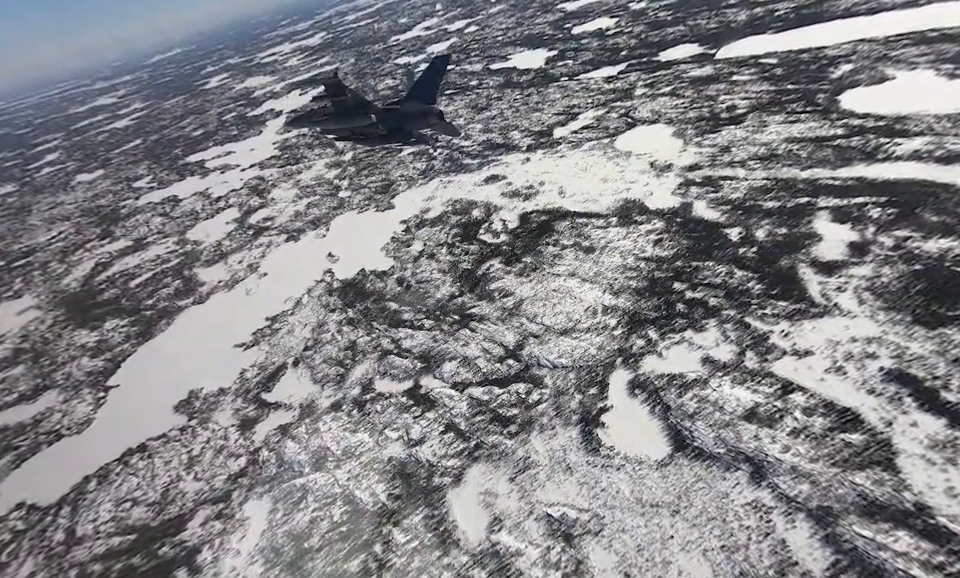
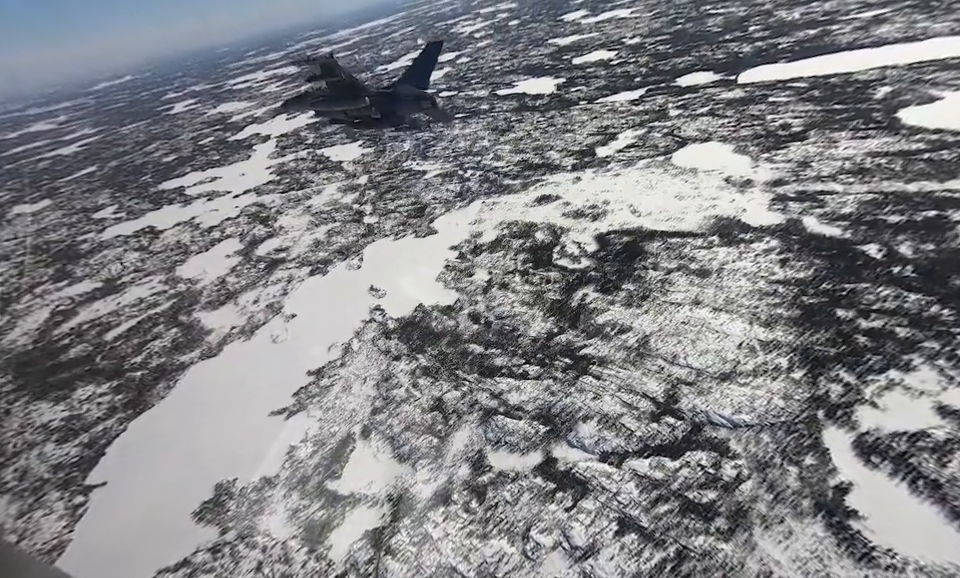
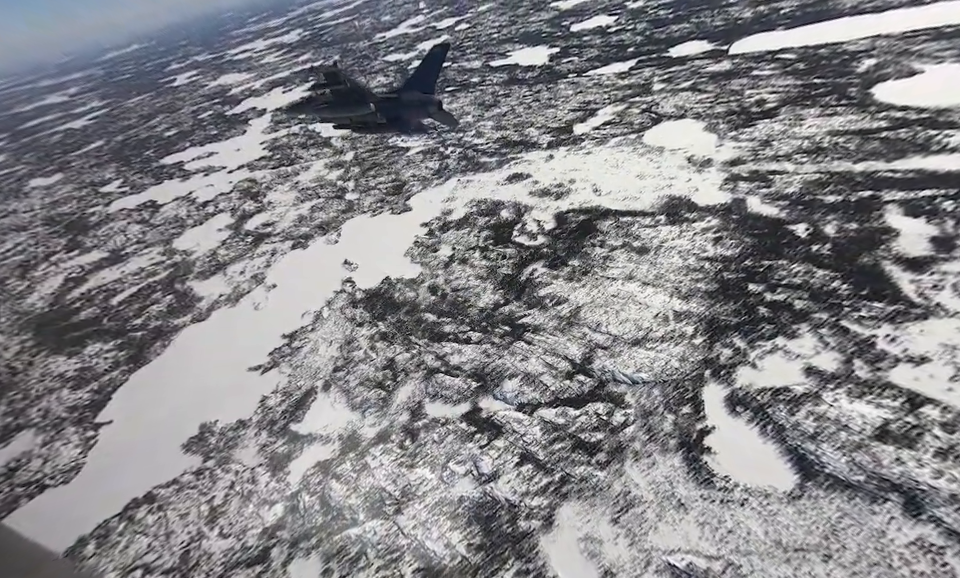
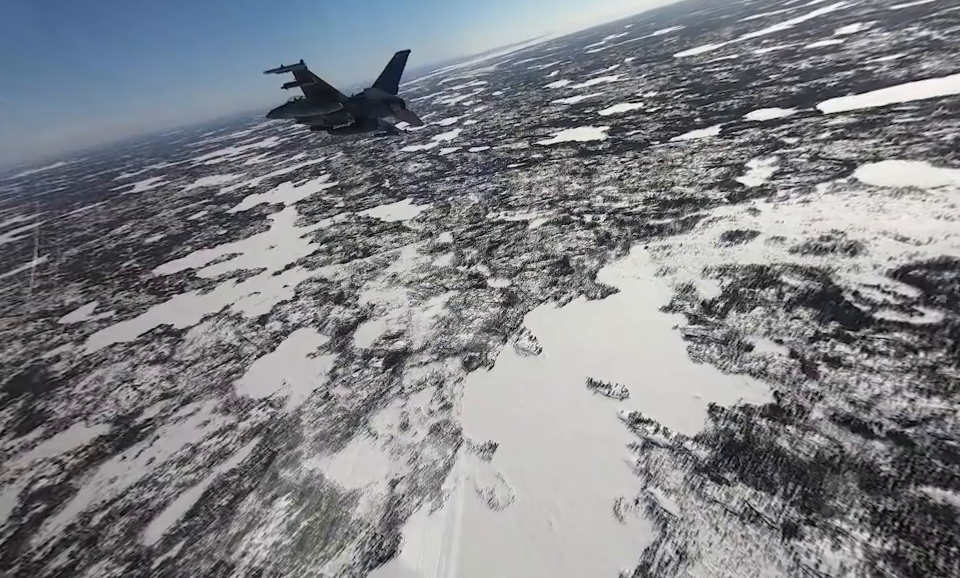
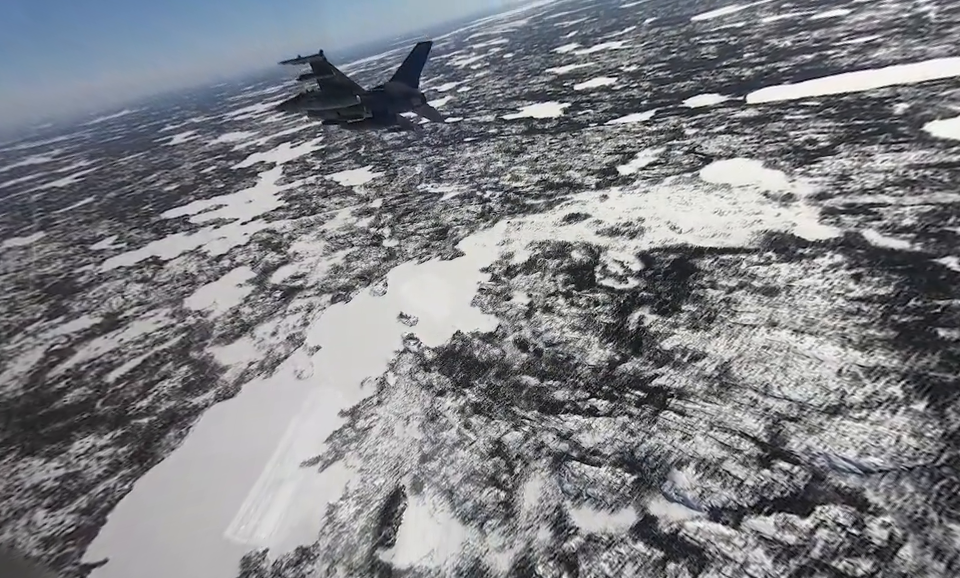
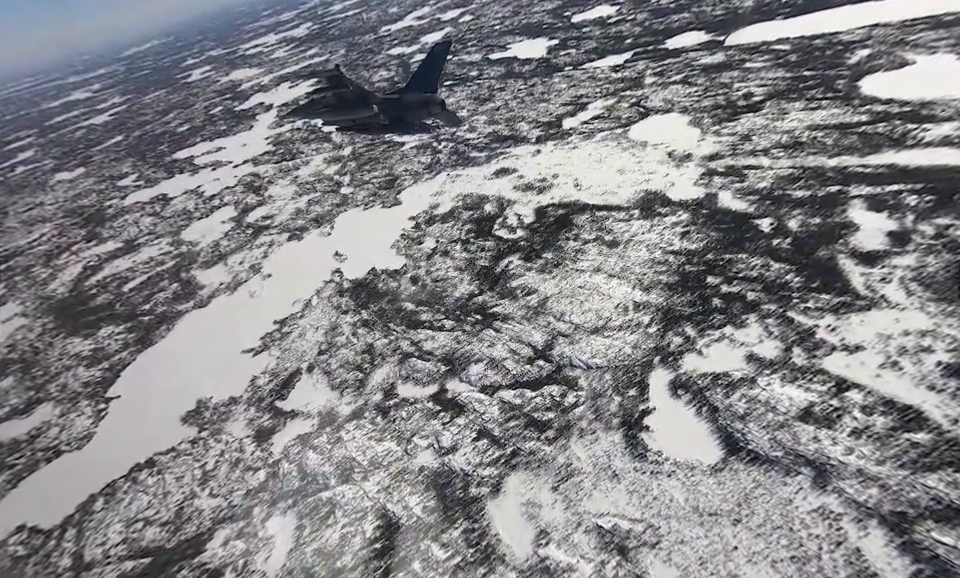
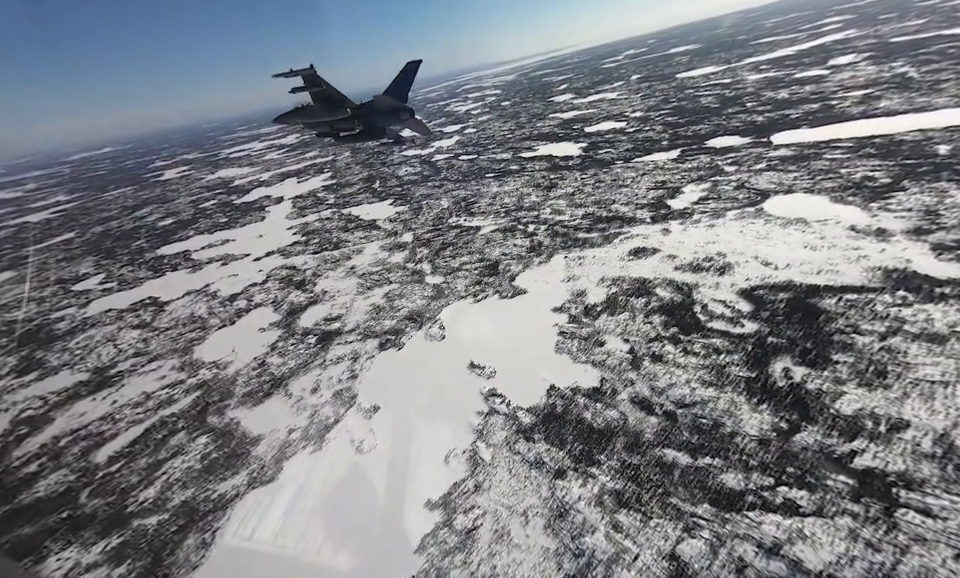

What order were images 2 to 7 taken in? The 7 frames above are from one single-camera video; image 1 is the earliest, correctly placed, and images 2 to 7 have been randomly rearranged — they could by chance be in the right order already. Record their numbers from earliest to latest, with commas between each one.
6, 3, 2, 5, 7, 4
